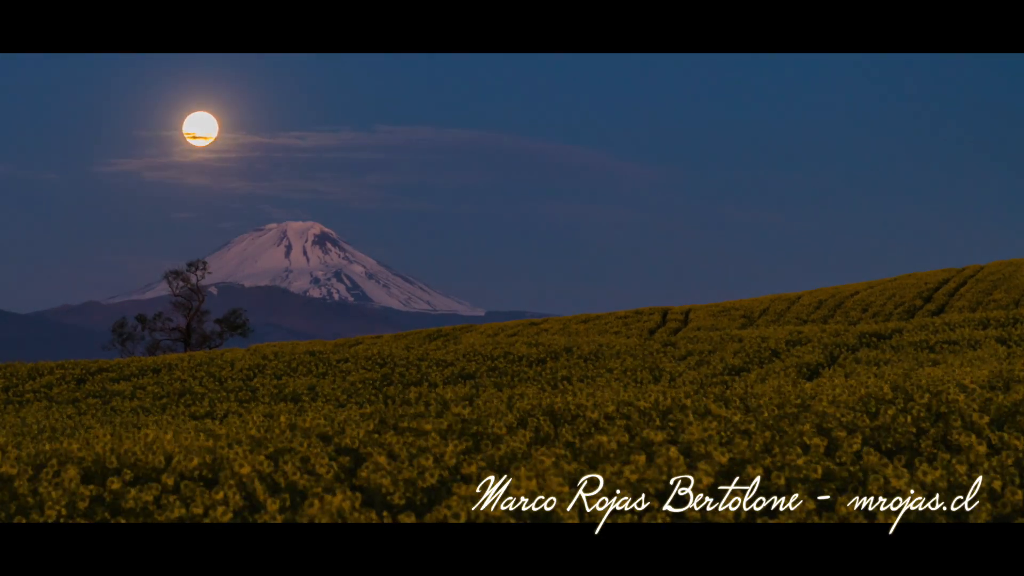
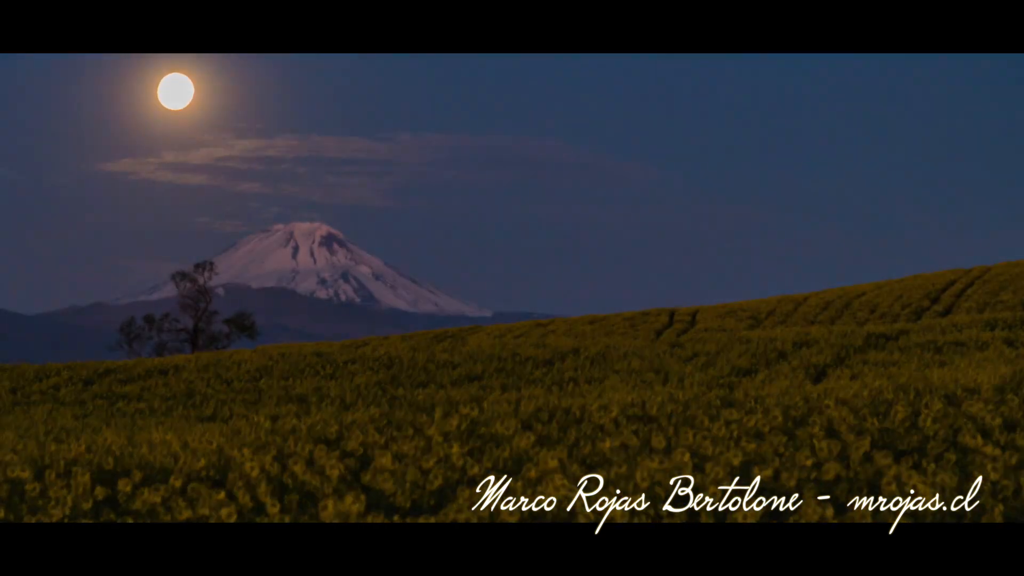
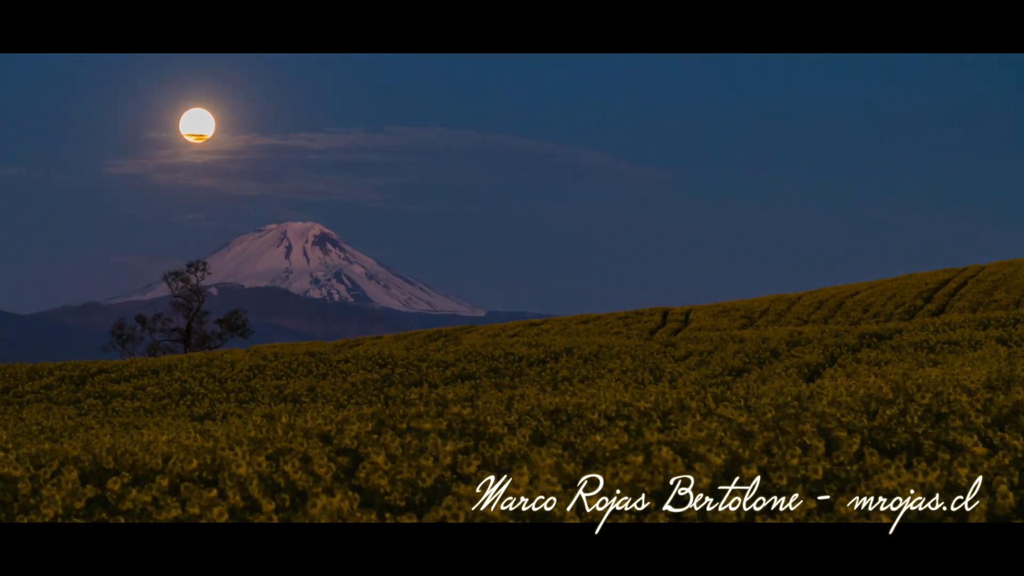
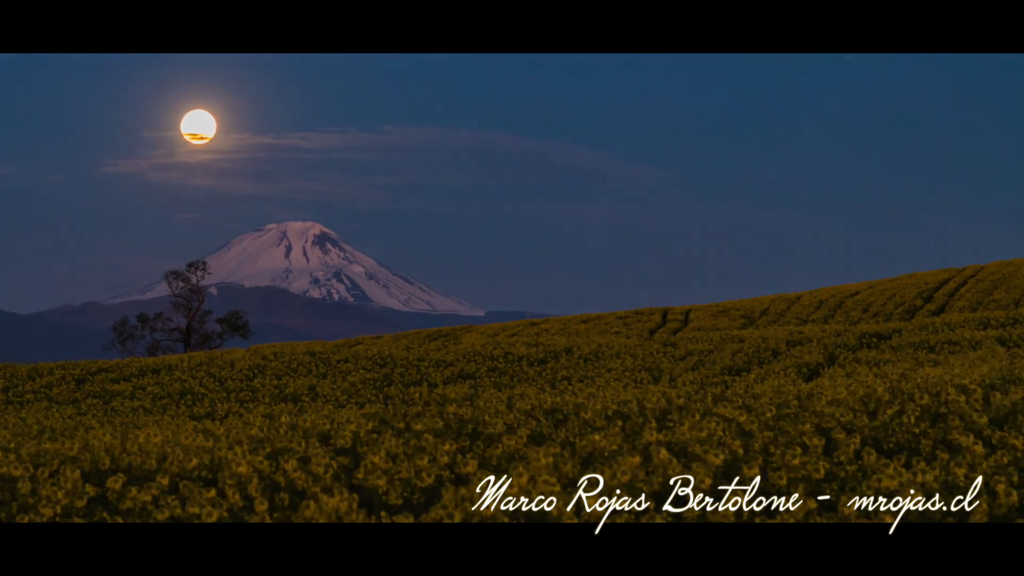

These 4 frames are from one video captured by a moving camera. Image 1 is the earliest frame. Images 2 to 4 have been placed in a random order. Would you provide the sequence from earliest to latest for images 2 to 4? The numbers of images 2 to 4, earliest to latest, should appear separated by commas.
4, 3, 2
